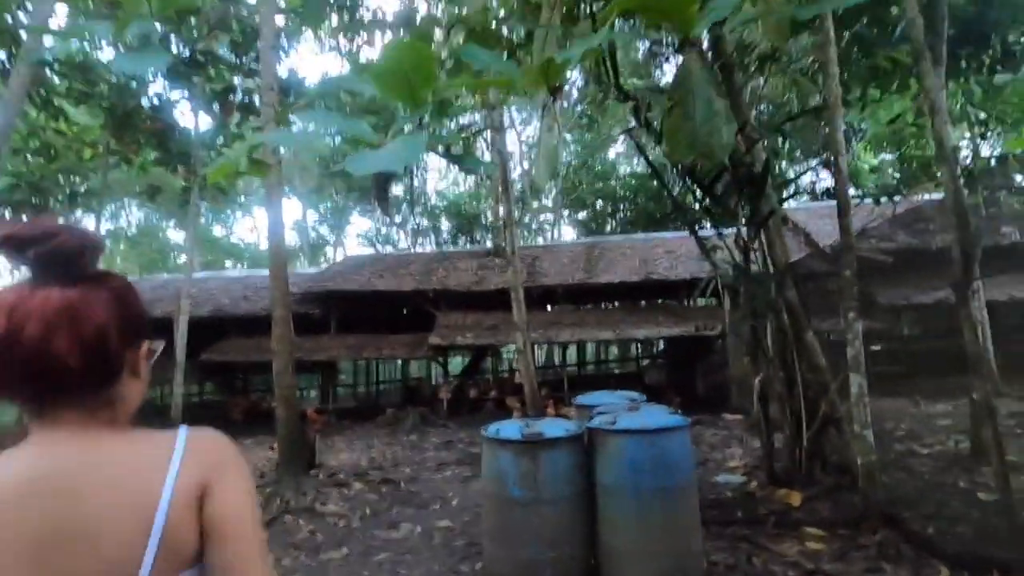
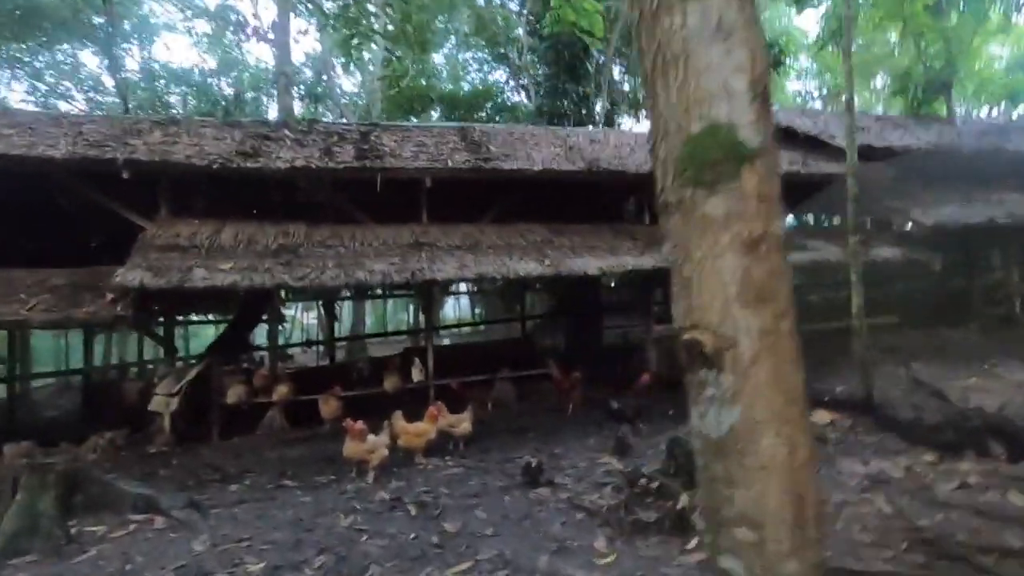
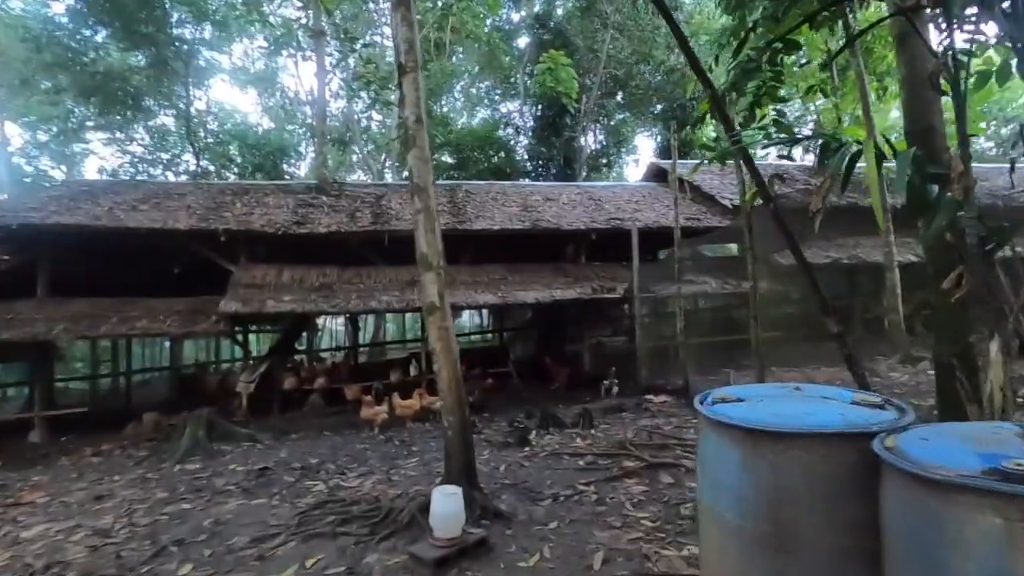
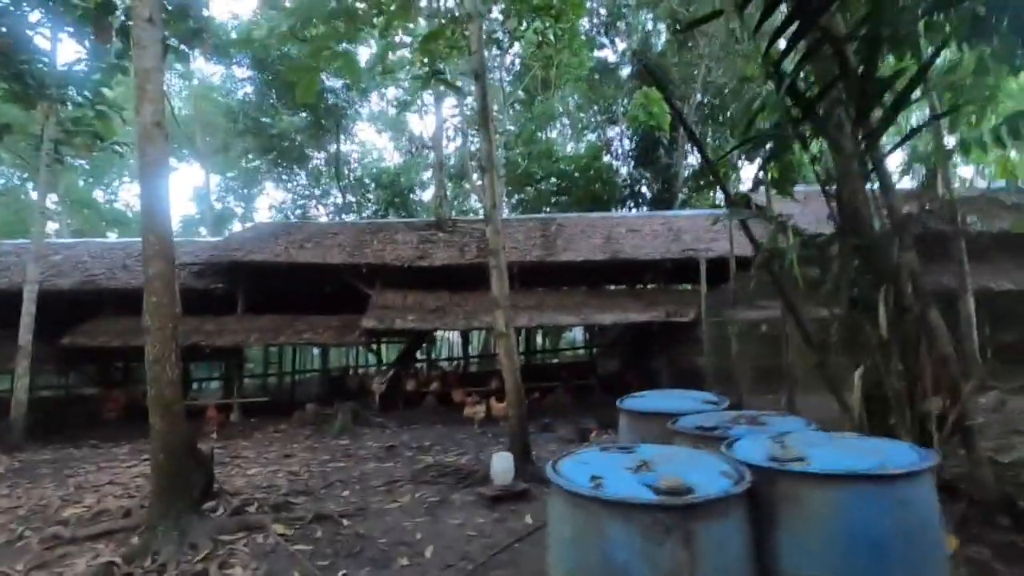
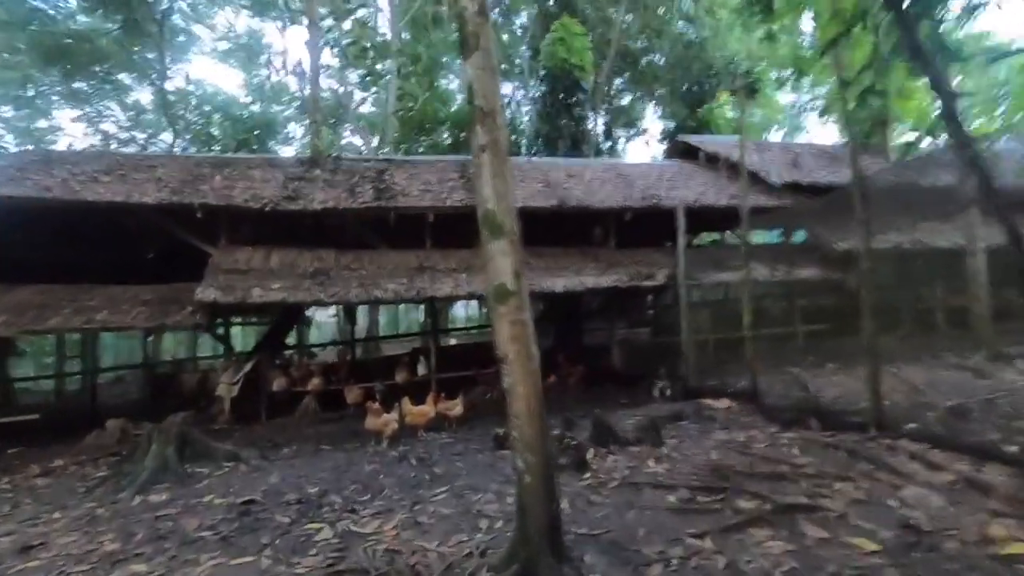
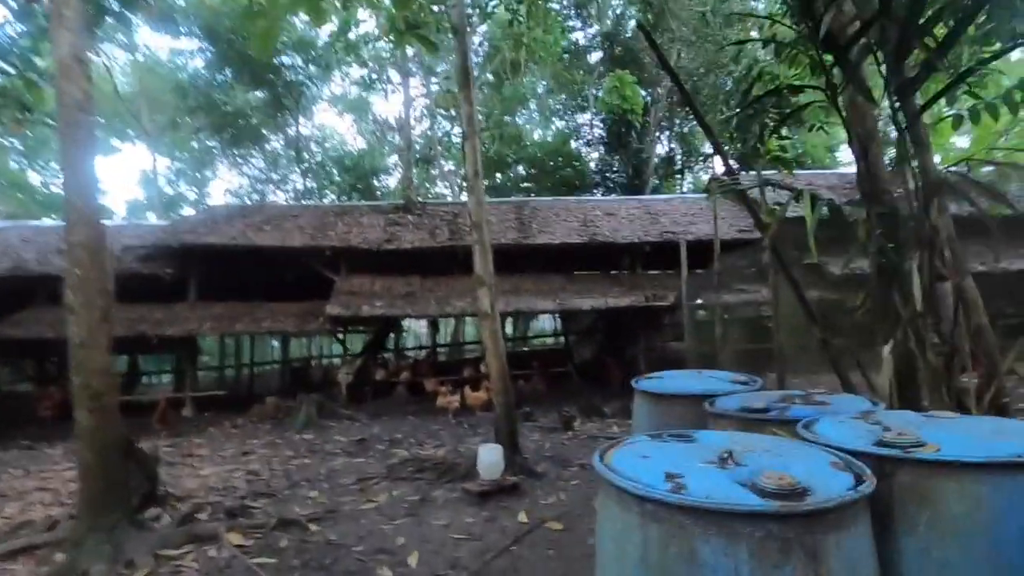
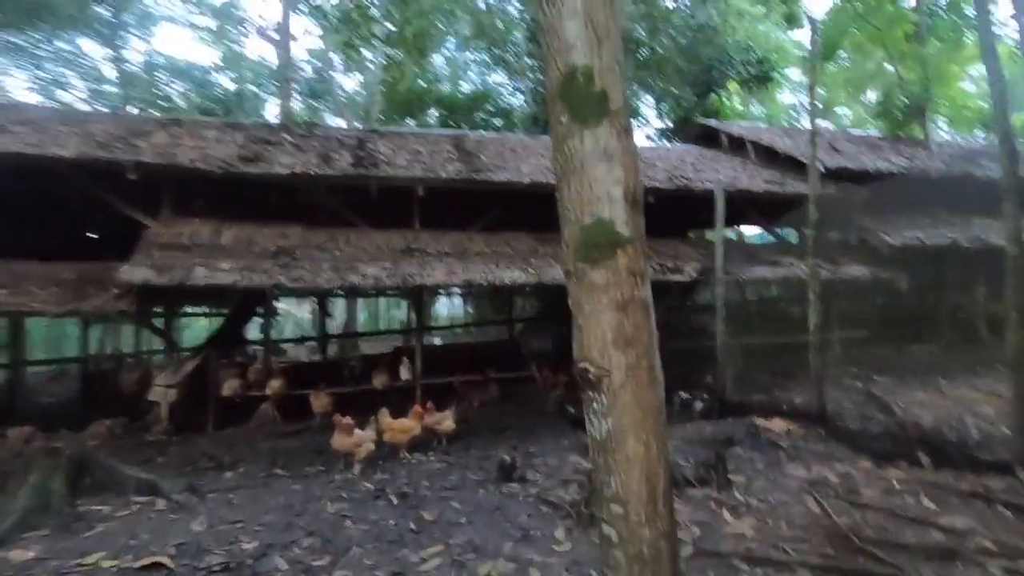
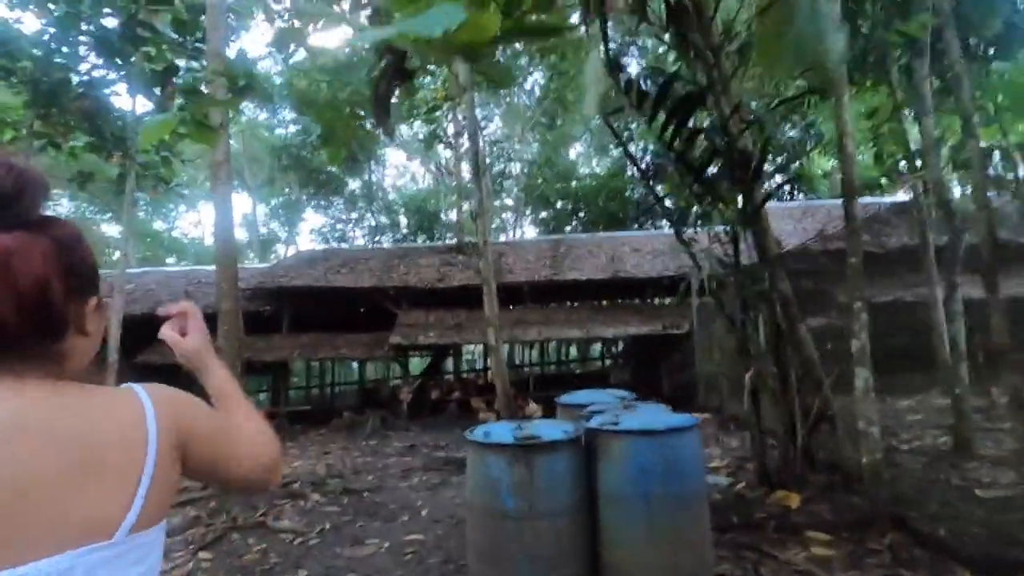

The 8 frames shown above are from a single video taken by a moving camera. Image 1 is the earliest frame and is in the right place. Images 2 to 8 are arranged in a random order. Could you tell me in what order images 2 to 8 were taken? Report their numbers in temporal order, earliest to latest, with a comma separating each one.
8, 4, 6, 3, 5, 7, 2
